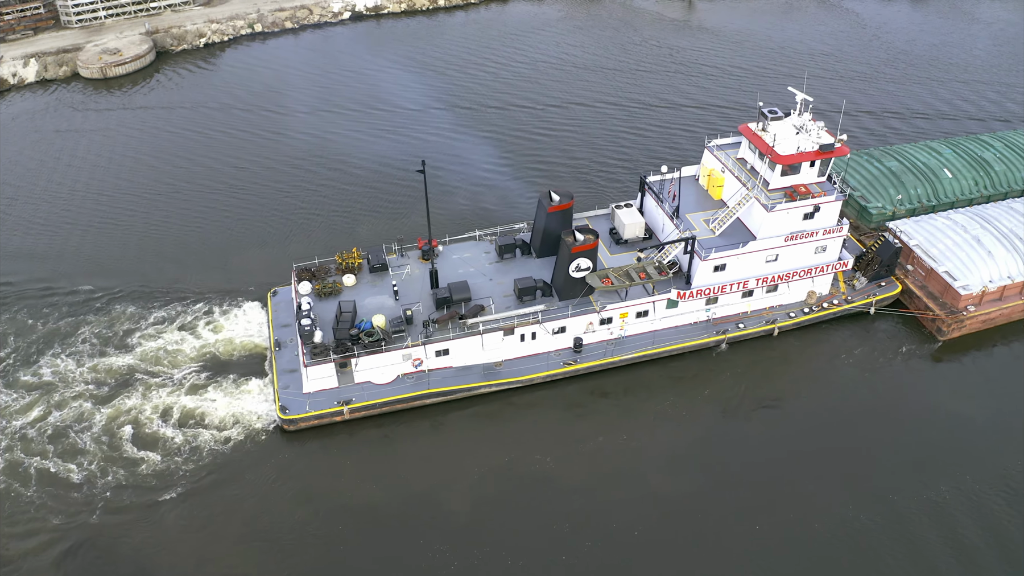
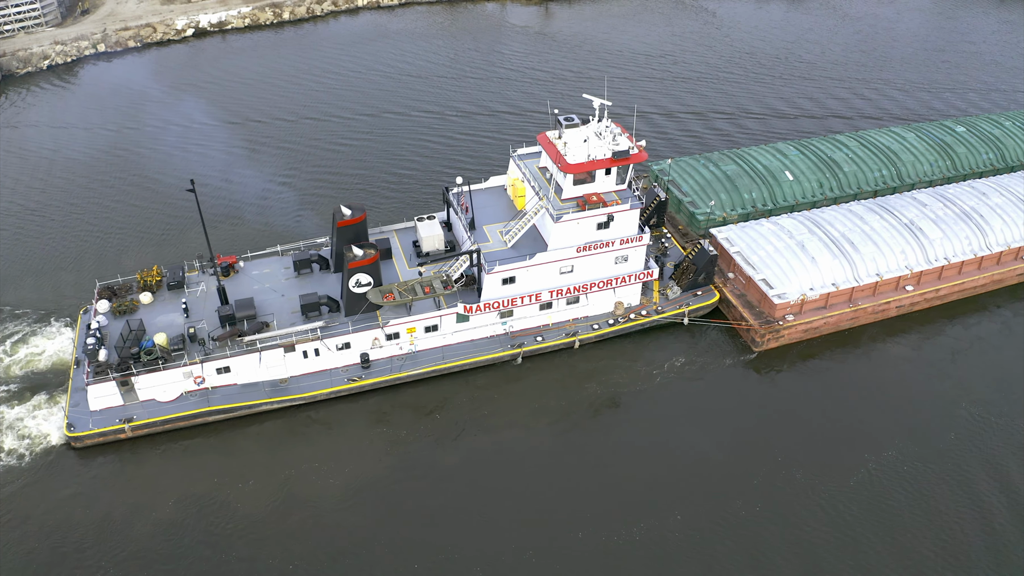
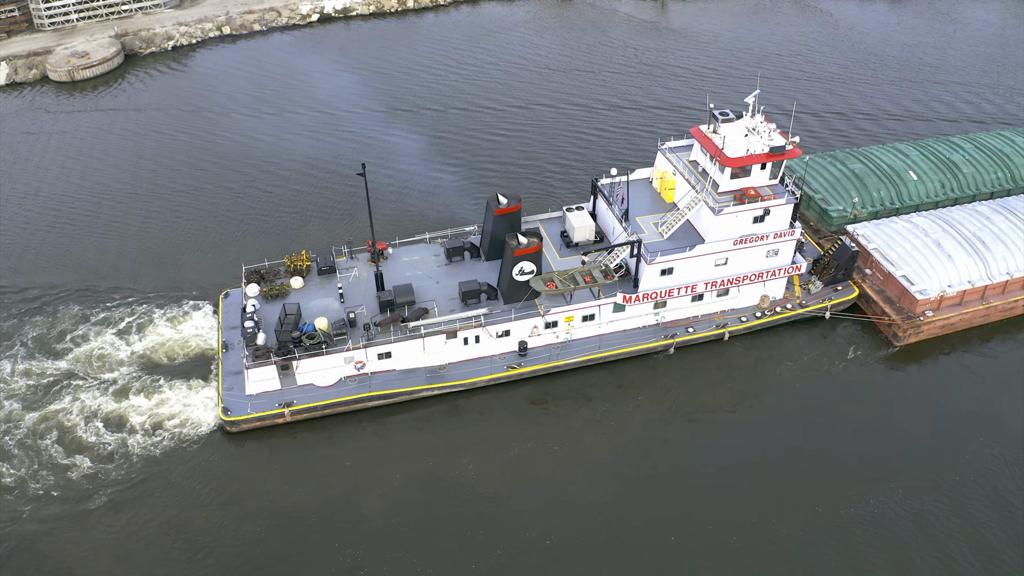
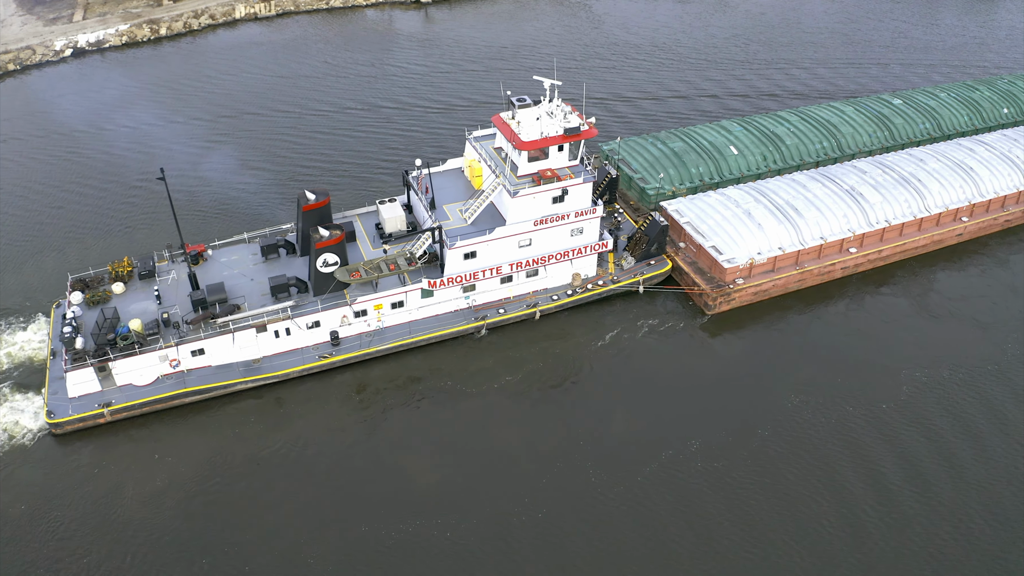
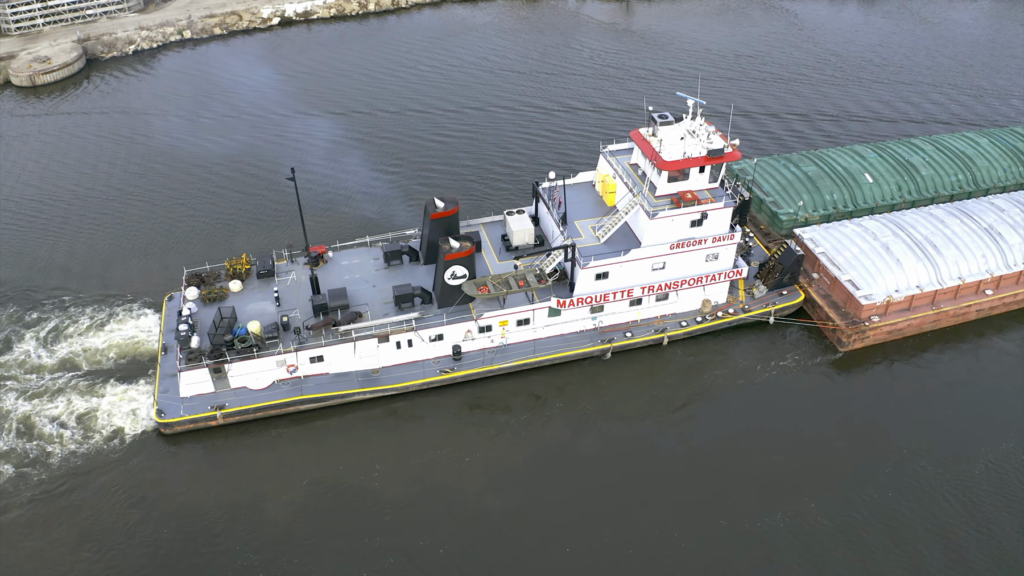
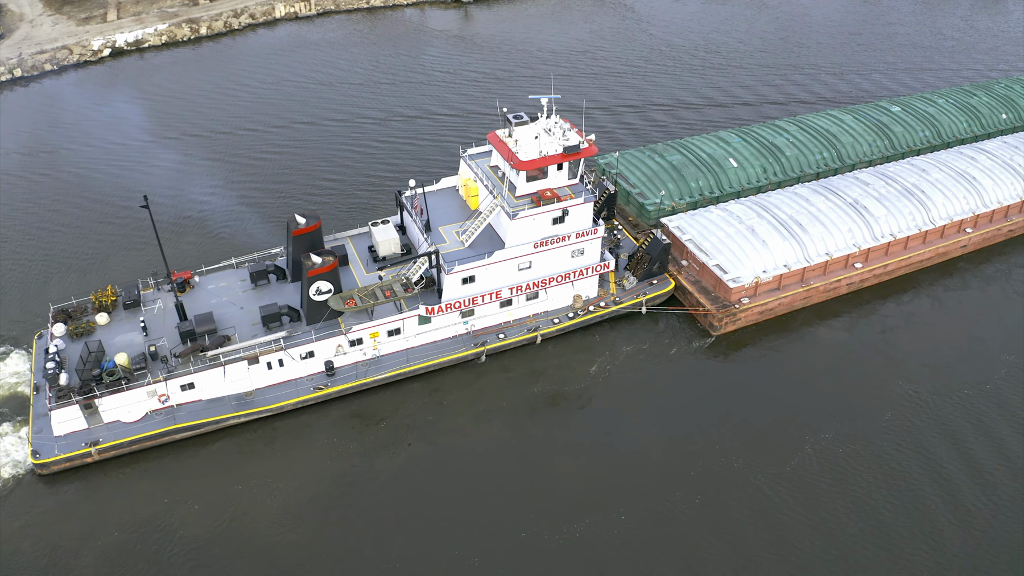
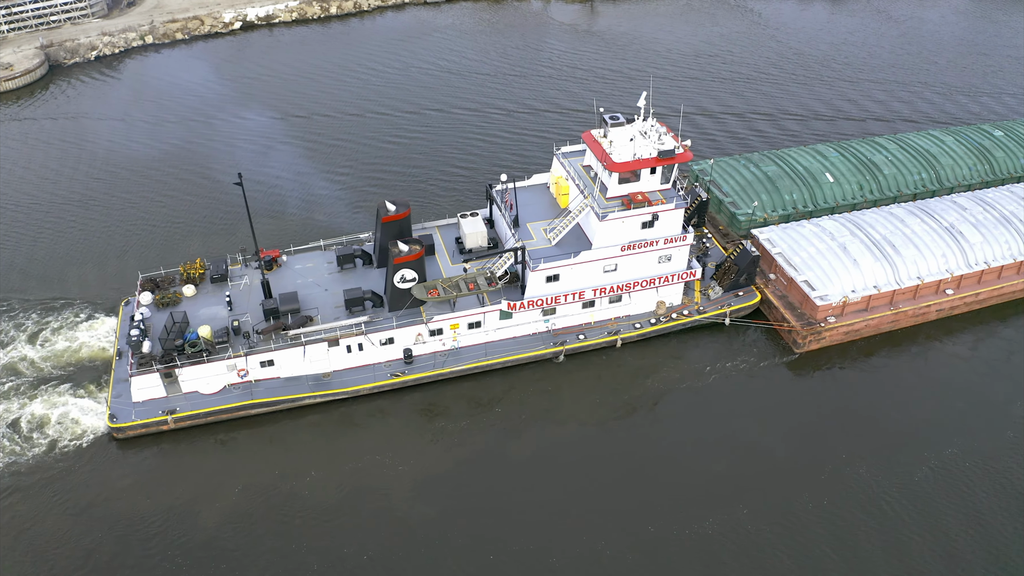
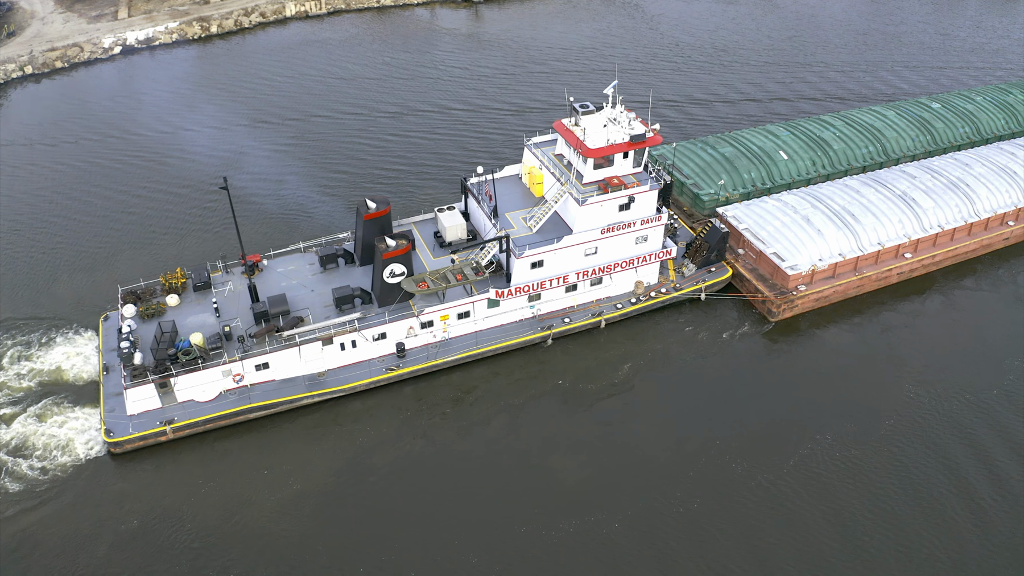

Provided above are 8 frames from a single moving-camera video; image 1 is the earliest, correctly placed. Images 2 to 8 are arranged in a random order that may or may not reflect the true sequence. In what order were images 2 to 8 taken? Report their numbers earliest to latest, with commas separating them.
3, 5, 7, 2, 6, 8, 4
